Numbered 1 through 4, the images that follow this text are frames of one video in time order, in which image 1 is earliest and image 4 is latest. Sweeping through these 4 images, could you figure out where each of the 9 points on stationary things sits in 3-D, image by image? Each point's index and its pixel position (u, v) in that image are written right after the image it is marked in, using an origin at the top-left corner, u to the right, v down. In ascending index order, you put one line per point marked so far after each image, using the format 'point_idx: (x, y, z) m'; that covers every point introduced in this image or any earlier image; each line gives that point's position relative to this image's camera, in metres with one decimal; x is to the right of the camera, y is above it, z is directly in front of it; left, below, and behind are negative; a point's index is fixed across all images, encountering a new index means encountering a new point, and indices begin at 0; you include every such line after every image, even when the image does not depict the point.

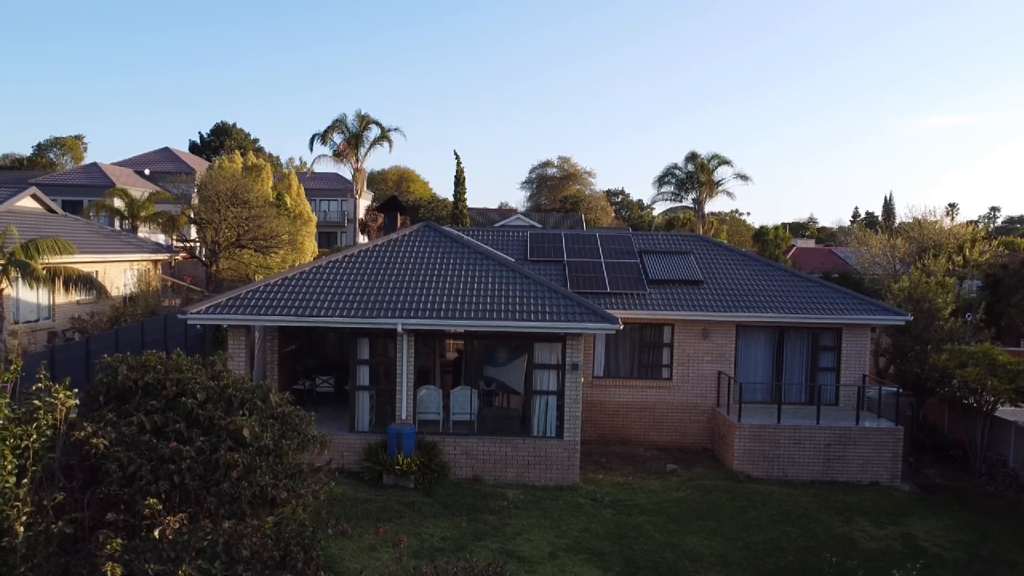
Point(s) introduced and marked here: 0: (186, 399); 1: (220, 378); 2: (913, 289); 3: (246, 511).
0: (-2.3, -0.8, +5.1) m
1: (-2.2, -0.7, +5.6) m
2: (+9.0, 0.0, +16.6) m
3: (-1.7, -1.5, +4.9) m
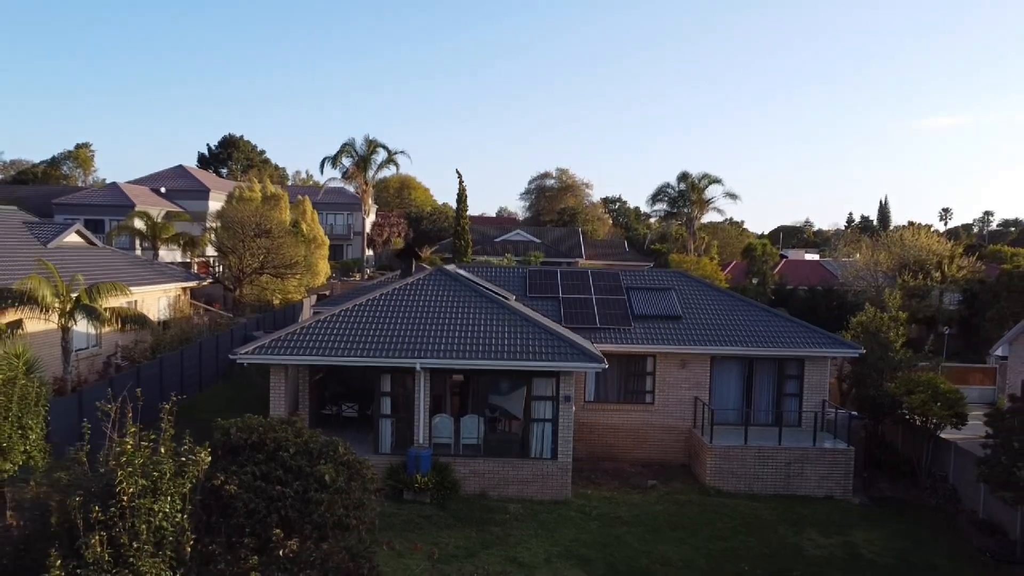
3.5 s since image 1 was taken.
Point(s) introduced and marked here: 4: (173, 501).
0: (-2.2, -1.6, +7.2) m
1: (-2.2, -1.5, +7.6) m
2: (+9.1, -0.9, +18.6) m
3: (-1.7, -2.3, +6.9) m
4: (-2.9, -1.8, +6.2) m
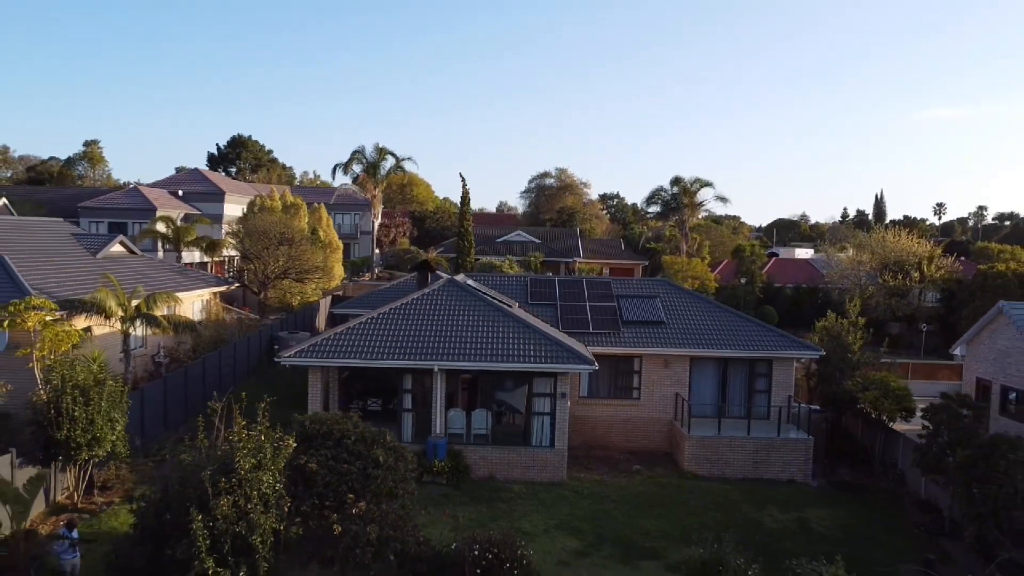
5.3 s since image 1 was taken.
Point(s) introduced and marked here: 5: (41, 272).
0: (-2.1, -2.0, +9.5) m
1: (-2.1, -1.9, +9.9) m
2: (+9.1, -1.1, +20.9) m
3: (-1.6, -2.7, +9.2) m
4: (-2.8, -2.2, +8.6) m
5: (-11.7, +0.4, +18.3) m
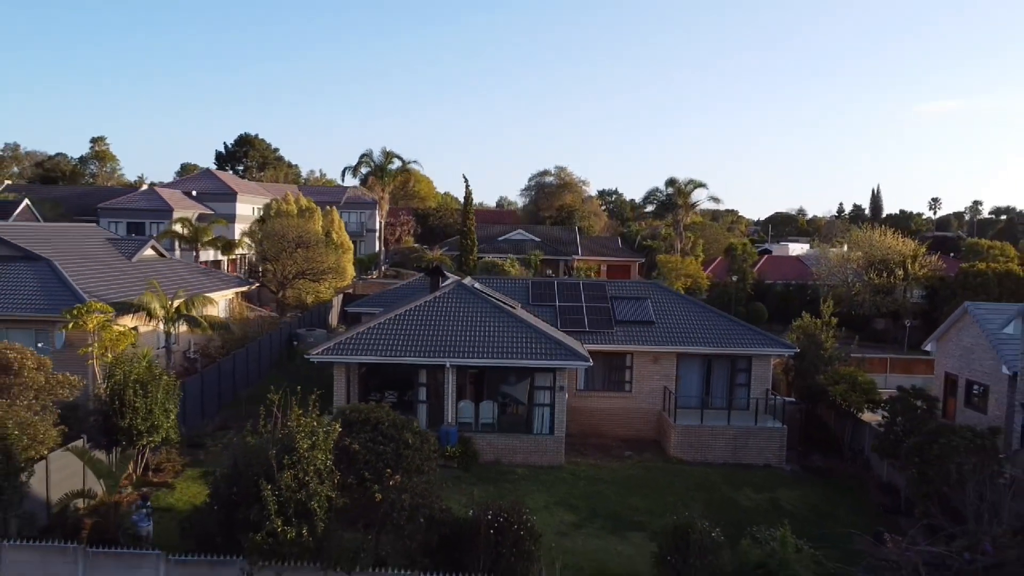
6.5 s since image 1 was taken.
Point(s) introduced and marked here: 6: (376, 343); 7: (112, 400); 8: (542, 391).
0: (-2.0, -2.1, +11.5) m
1: (-2.0, -2.0, +11.9) m
2: (+9.2, -1.2, +22.9) m
3: (-1.5, -2.9, +11.2) m
4: (-2.7, -2.4, +10.5) m
5: (-11.6, +0.3, +20.2) m
6: (-3.5, -1.4, +18.7) m
7: (-8.2, -2.3, +15.0) m
8: (+0.8, -2.7, +18.9) m
